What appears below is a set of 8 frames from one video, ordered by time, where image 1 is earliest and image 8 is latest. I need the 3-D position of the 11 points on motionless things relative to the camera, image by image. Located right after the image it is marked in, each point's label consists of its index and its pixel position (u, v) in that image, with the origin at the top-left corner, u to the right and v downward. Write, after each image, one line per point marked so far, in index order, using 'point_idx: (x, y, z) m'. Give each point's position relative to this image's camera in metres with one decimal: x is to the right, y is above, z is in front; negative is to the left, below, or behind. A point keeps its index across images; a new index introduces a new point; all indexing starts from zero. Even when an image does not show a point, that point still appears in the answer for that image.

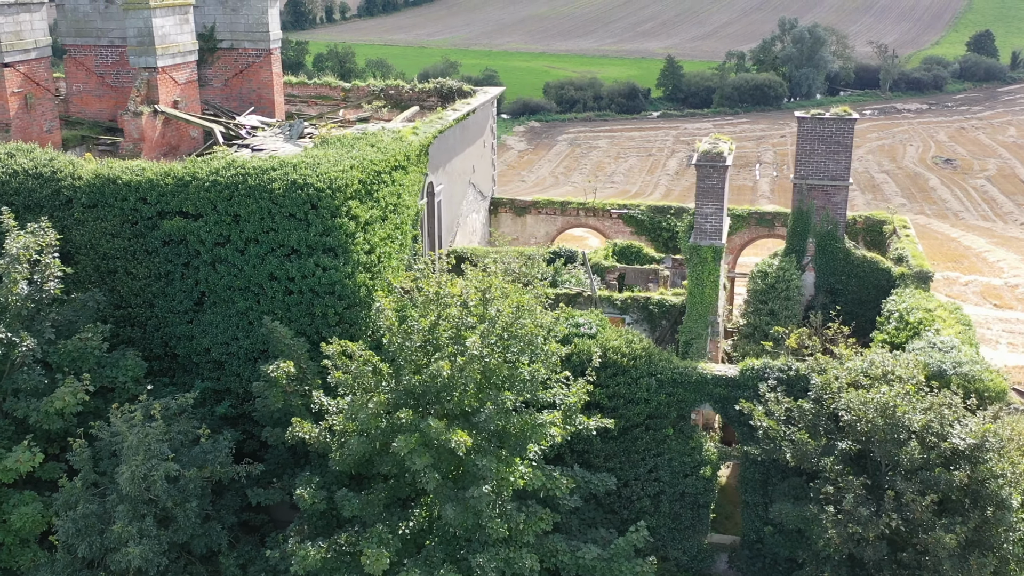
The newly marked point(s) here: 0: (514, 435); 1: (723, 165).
0: (0.0, -2.1, +13.9) m
1: (+3.7, +2.1, +16.8) m
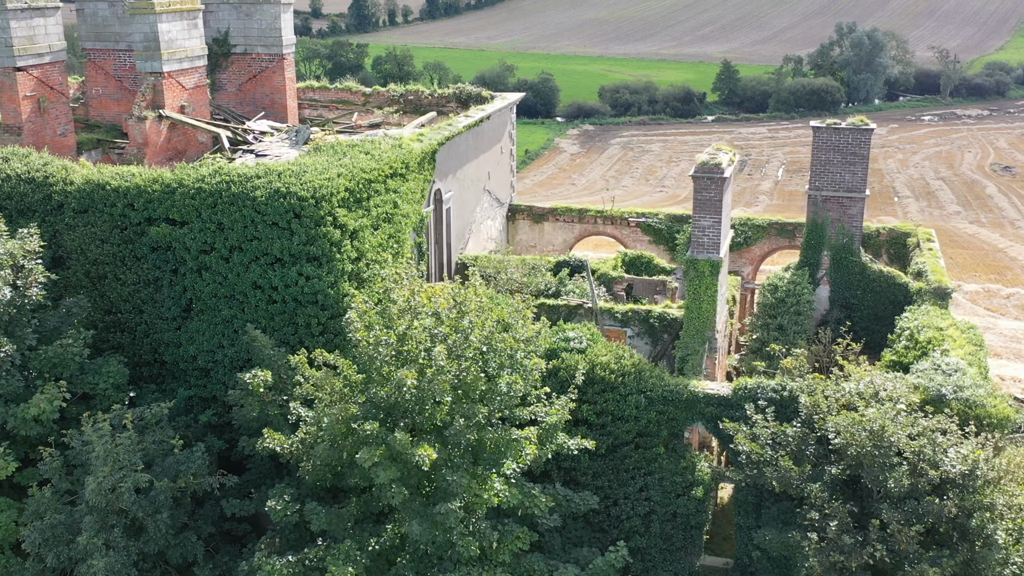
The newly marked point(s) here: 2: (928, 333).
0: (-0.3, -2.3, +13.5) m
1: (+3.6, +1.9, +16.3) m
2: (+7.8, -0.8, +17.8) m
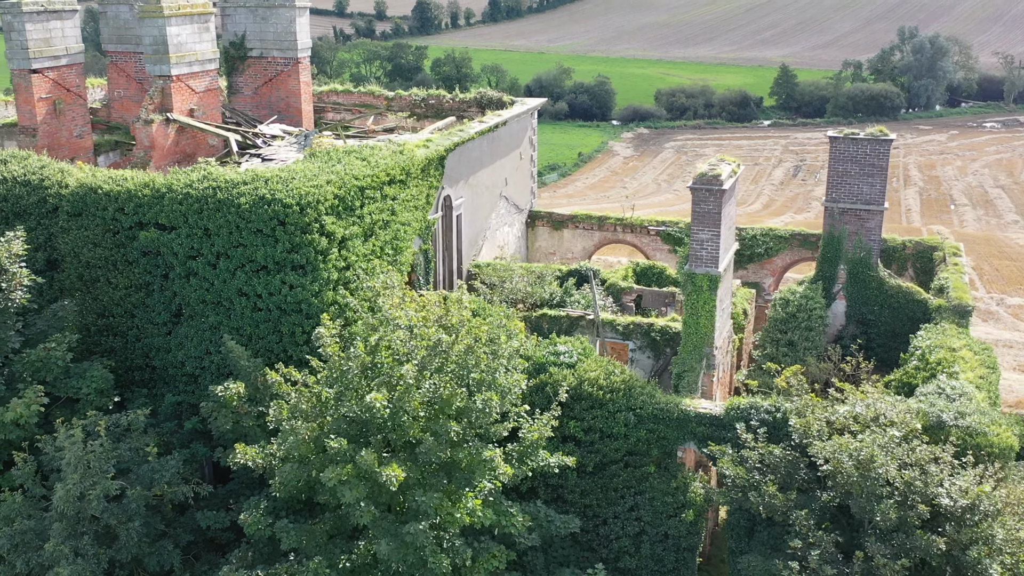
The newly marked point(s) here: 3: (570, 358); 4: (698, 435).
0: (-0.7, -2.5, +13.2) m
1: (+3.4, +1.6, +15.8) m
2: (+7.6, -1.2, +17.1) m
3: (+1.0, -1.2, +15.8) m
4: (+3.0, -2.3, +15.1) m
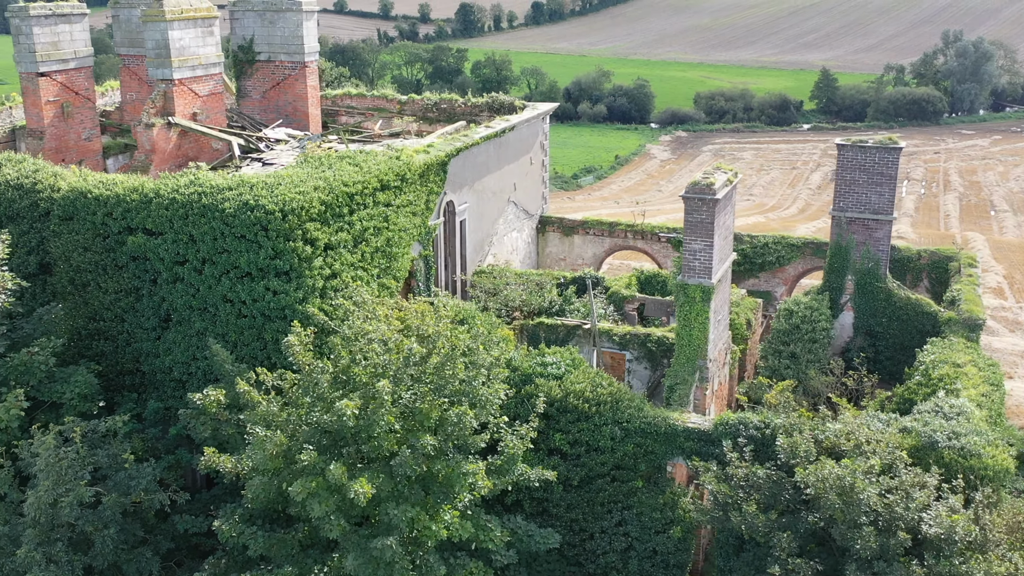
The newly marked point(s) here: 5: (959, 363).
0: (-1.0, -2.6, +13.0) m
1: (+3.3, +1.4, +15.4) m
2: (+7.5, -1.4, +16.6) m
3: (+0.7, -1.3, +15.5) m
4: (+2.7, -2.5, +14.8) m
5: (+7.9, -1.3, +16.9) m
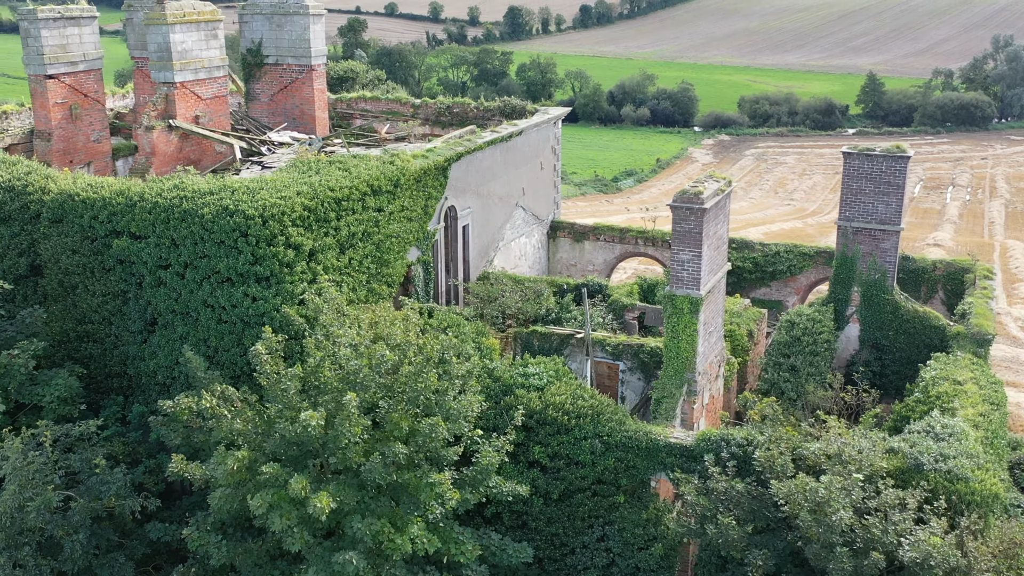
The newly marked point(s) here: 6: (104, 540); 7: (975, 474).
0: (-1.4, -2.7, +12.7) m
1: (+3.0, +1.3, +15.0) m
2: (+7.2, -1.7, +16.0) m
3: (+0.4, -1.5, +15.2) m
4: (+2.4, -2.7, +14.4) m
5: (+7.7, -1.6, +16.4) m
6: (-5.9, -3.7, +13.8) m
7: (+6.1, -2.4, +12.5) m
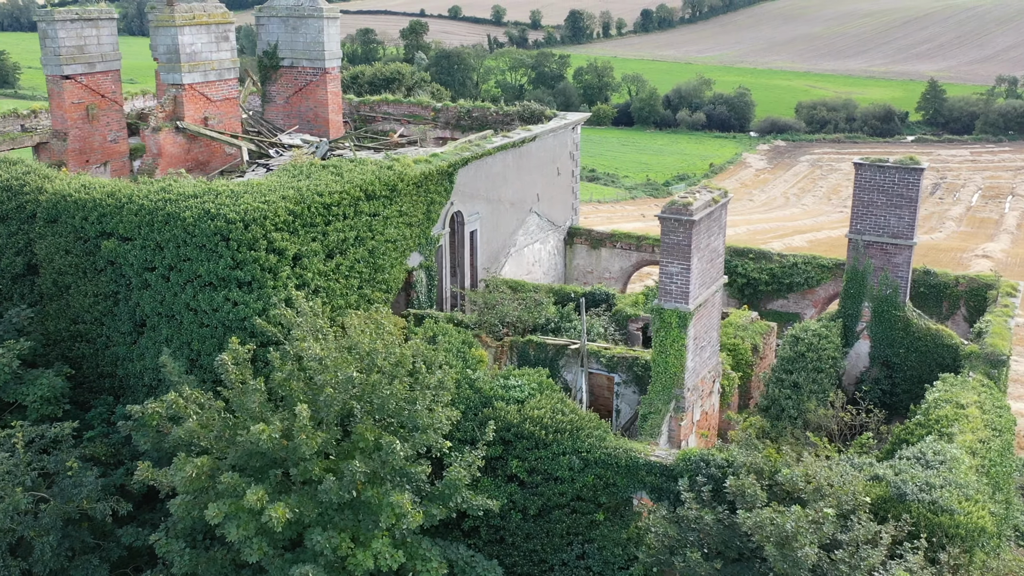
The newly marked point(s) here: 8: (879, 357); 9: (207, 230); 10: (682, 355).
0: (-1.8, -2.9, +12.5) m
1: (+2.7, +1.0, +14.6) m
2: (+6.9, -2.0, +15.4) m
3: (+0.2, -1.6, +14.9) m
4: (+2.0, -2.9, +14.0) m
5: (+7.4, -1.9, +15.7) m
6: (-6.3, -3.7, +13.8) m
7: (+5.6, -2.7, +11.9) m
8: (+7.5, -1.4, +19.7) m
9: (-4.7, +0.9, +14.8) m
10: (+2.7, -1.1, +15.1) m
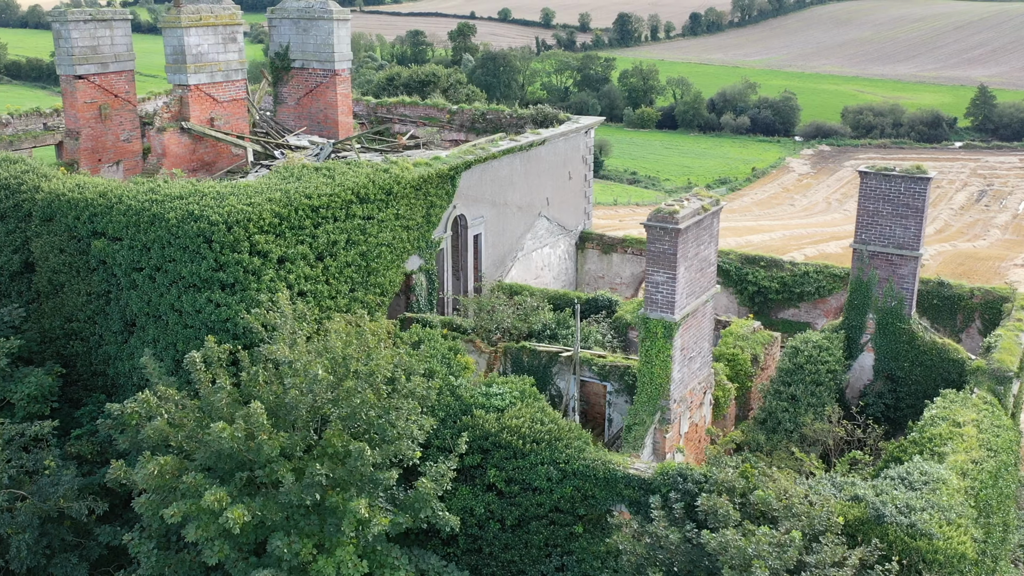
0: (-2.2, -2.9, +12.4) m
1: (+2.5, +0.9, +14.3) m
2: (+6.7, -2.2, +14.9) m
3: (-0.1, -1.7, +14.7) m
4: (+1.7, -3.0, +13.8) m
5: (+7.2, -2.1, +15.2) m
6: (-6.6, -3.7, +13.9) m
7: (+5.2, -2.9, +11.5) m
8: (+7.4, -1.7, +19.2) m
9: (-4.9, +0.9, +14.8) m
10: (+2.4, -1.2, +14.9) m
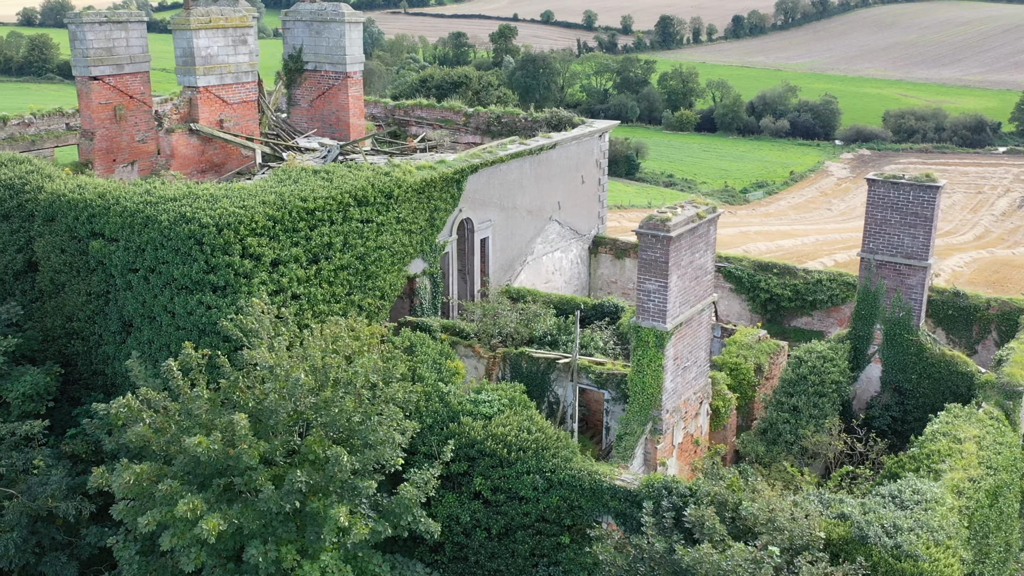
0: (-2.5, -3.0, +12.4) m
1: (+2.3, +0.8, +14.1) m
2: (+6.5, -2.4, +14.6) m
3: (-0.3, -1.8, +14.6) m
4: (+1.4, -3.1, +13.6) m
5: (+7.0, -2.3, +14.8) m
6: (-6.9, -3.7, +14.0) m
7: (+4.9, -3.0, +11.2) m
8: (+7.4, -1.9, +18.8) m
9: (-5.1, +0.8, +14.9) m
10: (+2.3, -1.3, +14.7) m
